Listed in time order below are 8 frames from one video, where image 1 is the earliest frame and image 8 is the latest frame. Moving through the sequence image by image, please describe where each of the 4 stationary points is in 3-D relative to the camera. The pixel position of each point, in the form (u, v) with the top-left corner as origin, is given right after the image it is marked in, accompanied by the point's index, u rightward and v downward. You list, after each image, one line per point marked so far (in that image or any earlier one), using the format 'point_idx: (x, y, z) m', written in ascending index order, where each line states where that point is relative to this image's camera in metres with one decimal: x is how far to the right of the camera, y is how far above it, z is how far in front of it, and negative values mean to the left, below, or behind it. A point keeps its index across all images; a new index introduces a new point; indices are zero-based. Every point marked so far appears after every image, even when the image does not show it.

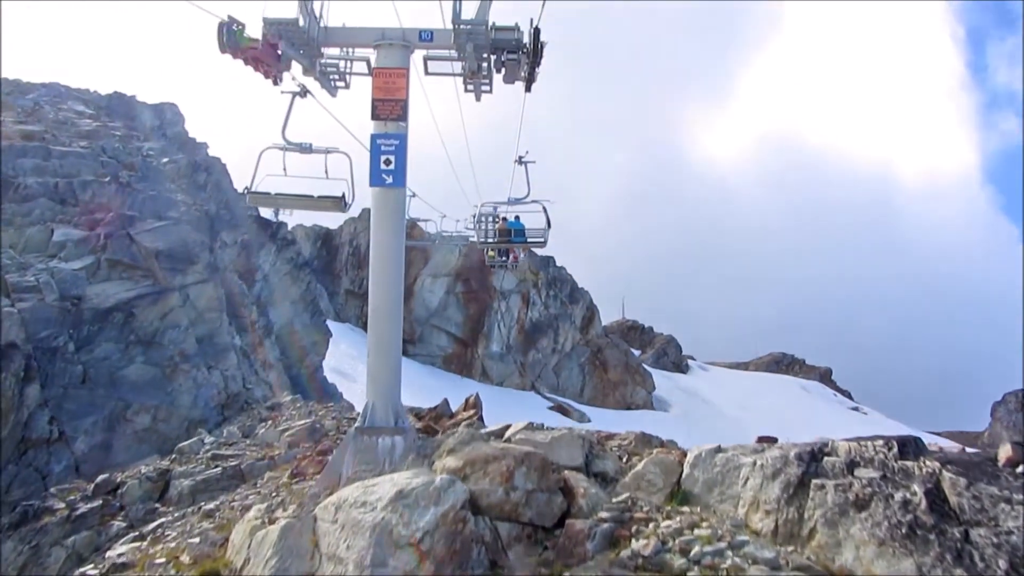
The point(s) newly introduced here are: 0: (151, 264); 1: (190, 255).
0: (-8.4, +0.5, +18.0) m
1: (-8.0, +0.8, +19.0) m
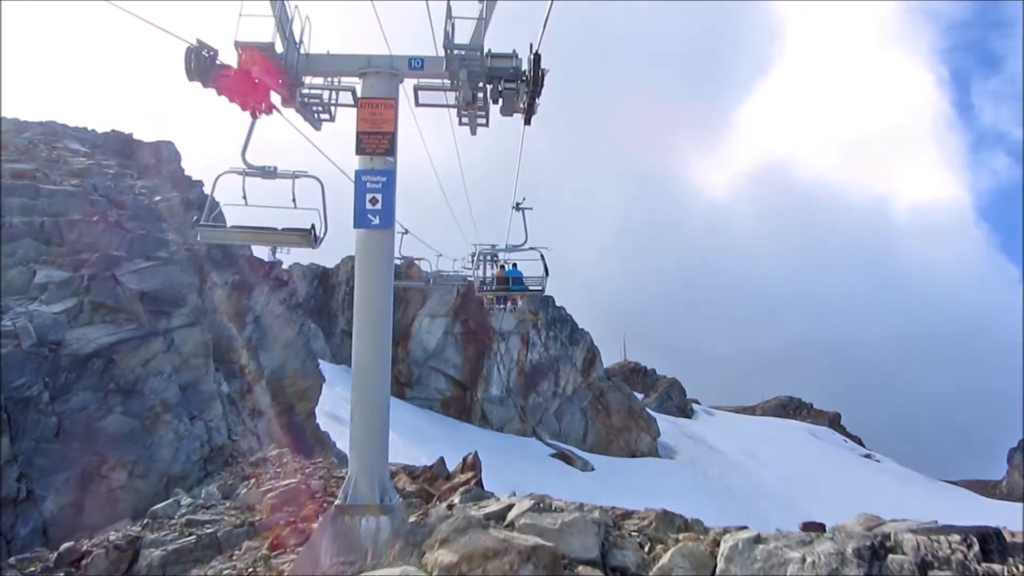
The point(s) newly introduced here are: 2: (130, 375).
0: (-8.4, -0.4, +17.2) m
1: (-8.0, -0.2, +18.3) m
2: (-8.1, -1.9, +16.4) m
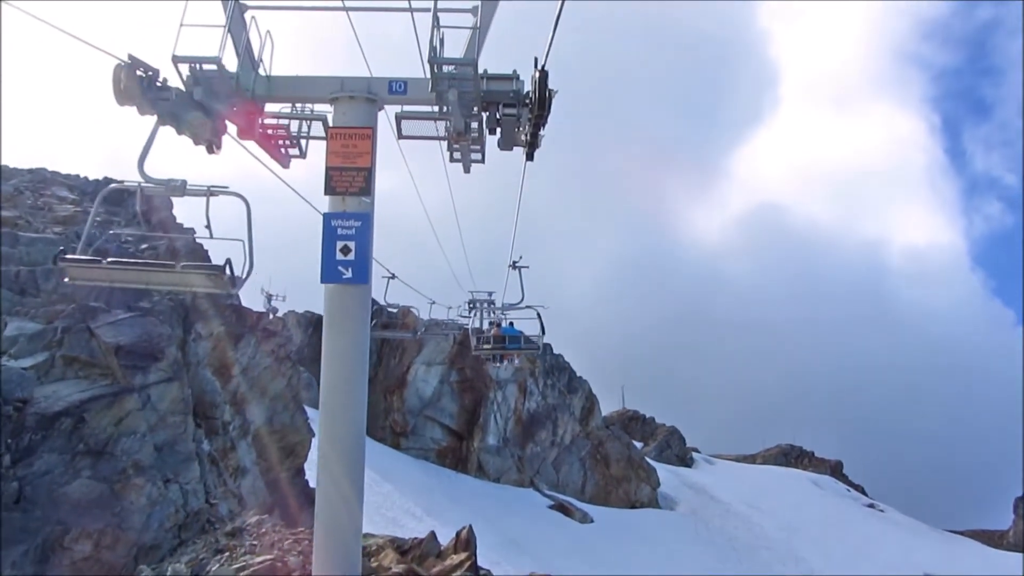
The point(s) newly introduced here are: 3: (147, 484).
0: (-8.4, -1.6, +16.3) m
1: (-8.0, -1.4, +17.3) m
2: (-8.1, -2.9, +15.3) m
3: (-7.2, -3.9, +15.3) m
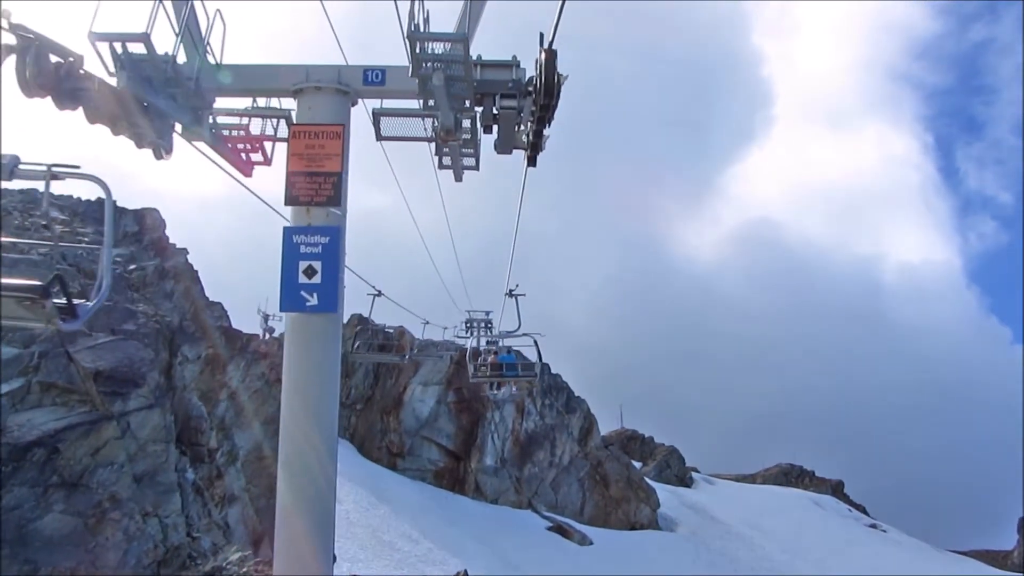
0: (-8.5, -2.0, +15.5) m
1: (-8.1, -1.9, +16.6) m
2: (-8.2, -3.3, +14.6) m
3: (-7.3, -4.3, +14.5) m
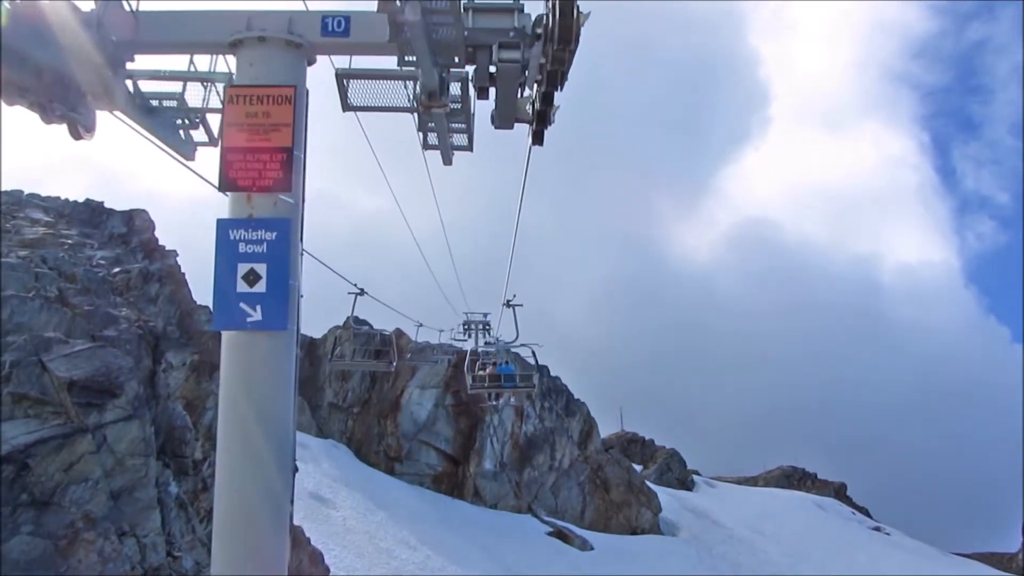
0: (-8.5, -2.1, +14.7) m
1: (-8.1, -2.0, +15.7) m
2: (-8.2, -3.4, +13.7) m
3: (-7.2, -4.4, +13.6) m
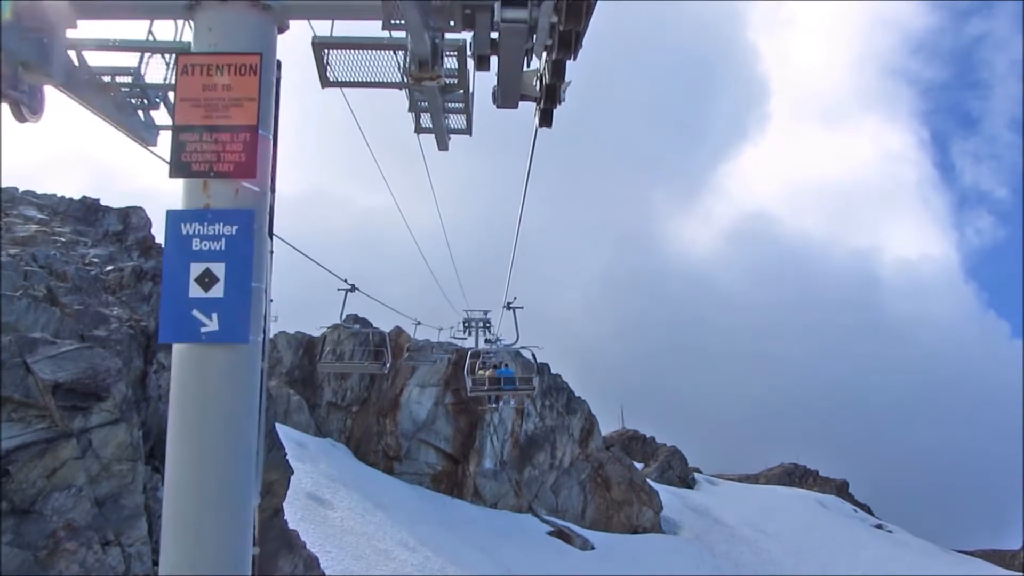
0: (-8.5, -2.1, +14.1) m
1: (-8.0, -1.9, +15.2) m
2: (-8.1, -3.4, +13.2) m
3: (-7.2, -4.4, +13.1) m
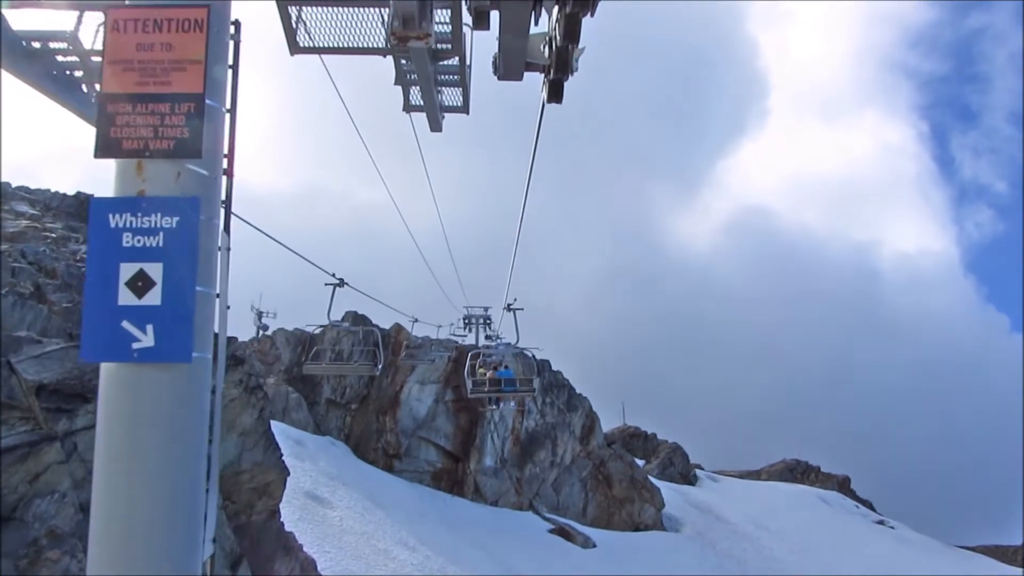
0: (-8.4, -2.0, +13.7) m
1: (-8.0, -1.9, +14.7) m
2: (-8.1, -3.4, +12.7) m
3: (-7.2, -4.3, +12.6) m
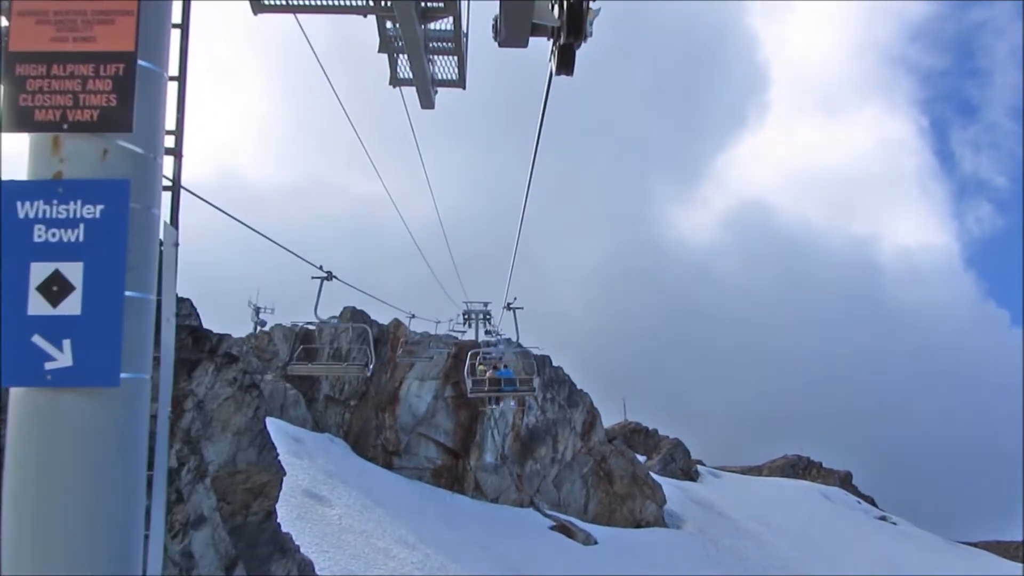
0: (-8.4, -2.0, +13.2) m
1: (-8.0, -1.8, +14.3) m
2: (-8.1, -3.3, +12.3) m
3: (-7.2, -4.3, +12.2) m
